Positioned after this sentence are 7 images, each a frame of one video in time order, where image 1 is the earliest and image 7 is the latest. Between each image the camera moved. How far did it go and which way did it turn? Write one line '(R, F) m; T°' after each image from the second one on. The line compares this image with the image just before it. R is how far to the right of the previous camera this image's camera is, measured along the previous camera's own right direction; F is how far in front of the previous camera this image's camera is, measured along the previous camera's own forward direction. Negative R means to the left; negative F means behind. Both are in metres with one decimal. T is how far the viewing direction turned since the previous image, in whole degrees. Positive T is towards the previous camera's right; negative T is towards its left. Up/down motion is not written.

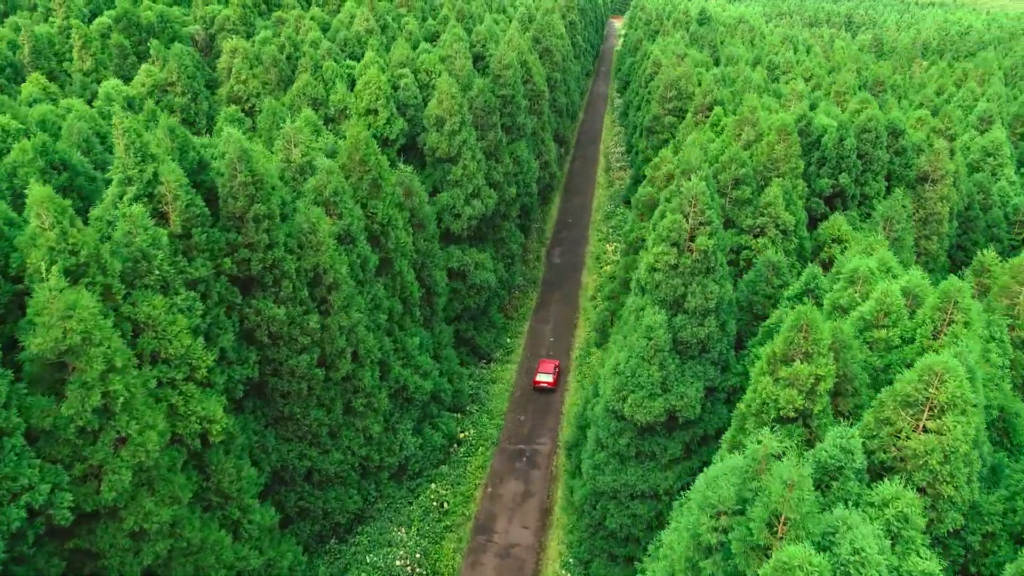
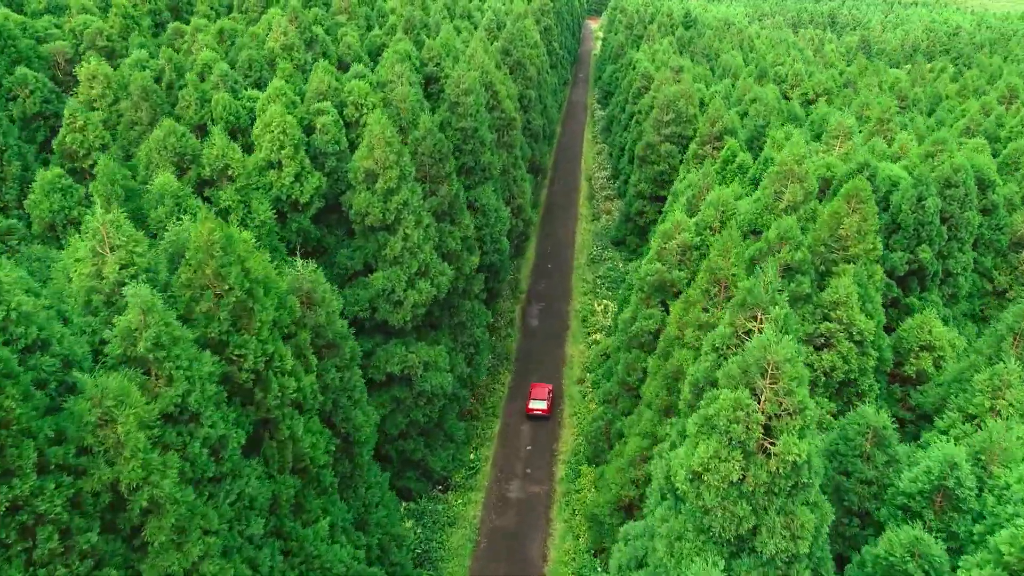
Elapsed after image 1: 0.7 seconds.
(+0.7, +9.5) m; +2°
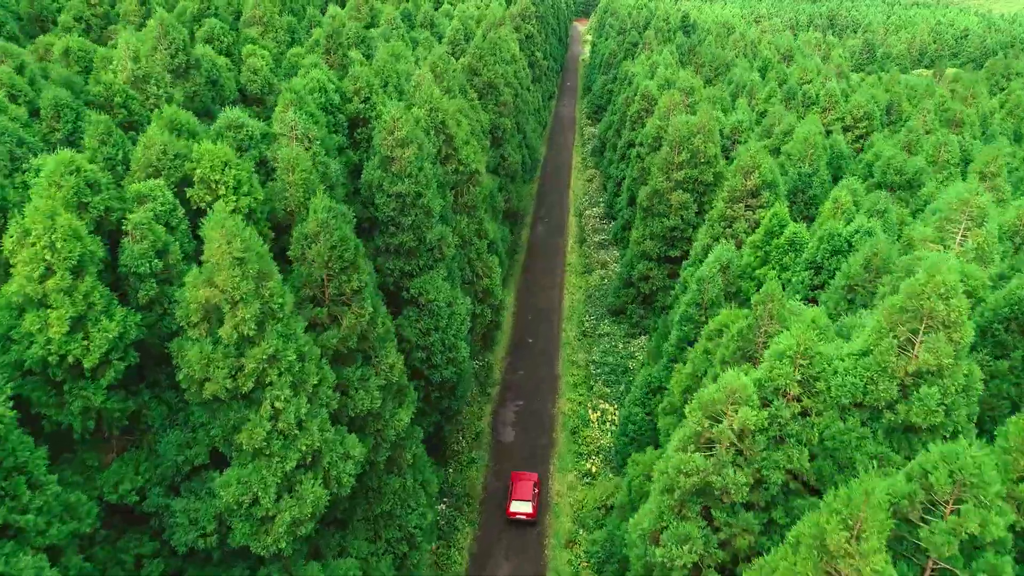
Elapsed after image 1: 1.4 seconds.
(+1.1, +10.5) m; +1°
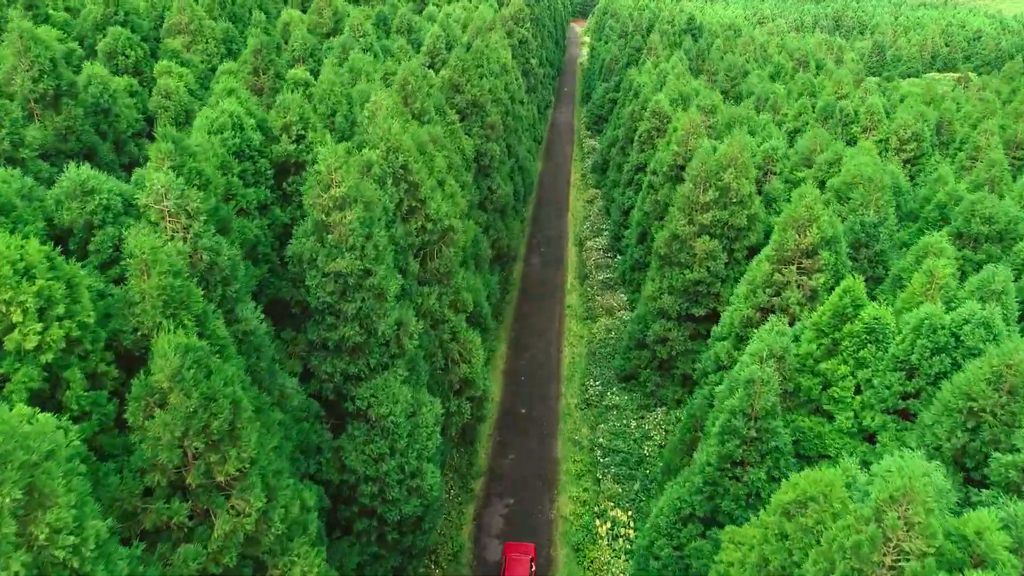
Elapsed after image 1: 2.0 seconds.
(+0.3, +6.7) m; 0°
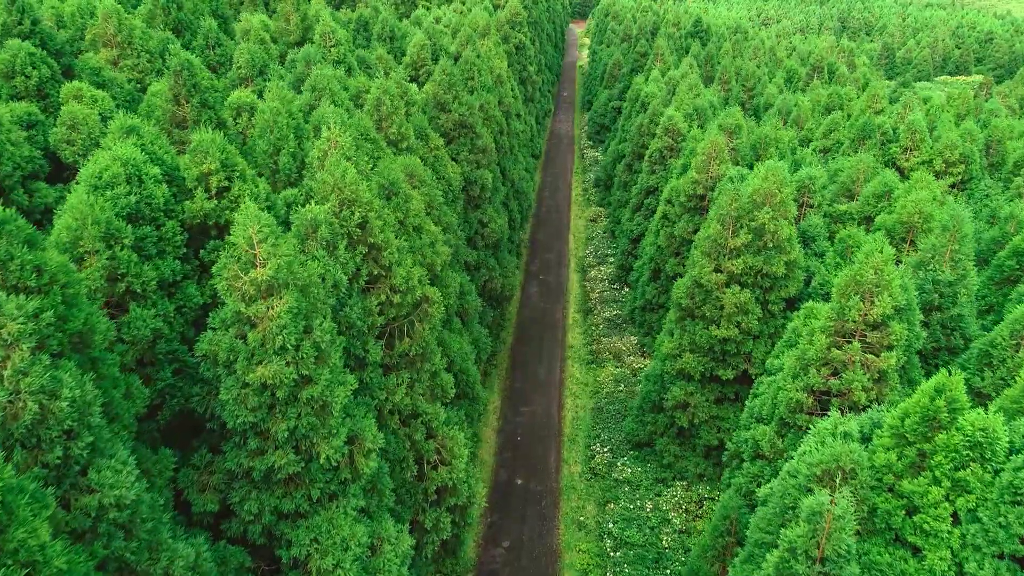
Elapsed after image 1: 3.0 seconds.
(+0.2, +4.7) m; 0°
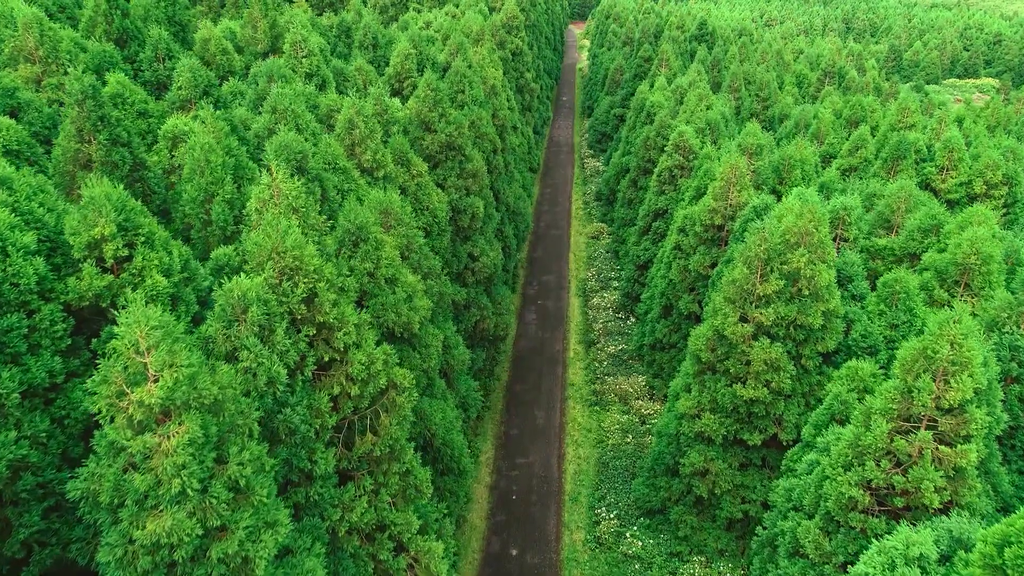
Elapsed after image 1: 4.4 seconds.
(+0.2, +3.4) m; 0°
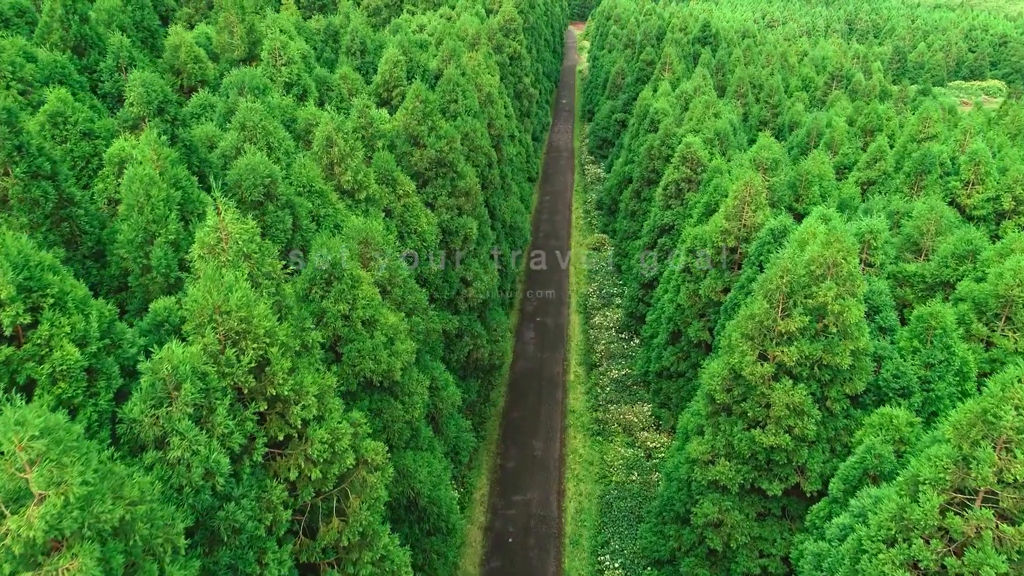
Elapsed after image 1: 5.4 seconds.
(+0.1, +2.1) m; 0°
